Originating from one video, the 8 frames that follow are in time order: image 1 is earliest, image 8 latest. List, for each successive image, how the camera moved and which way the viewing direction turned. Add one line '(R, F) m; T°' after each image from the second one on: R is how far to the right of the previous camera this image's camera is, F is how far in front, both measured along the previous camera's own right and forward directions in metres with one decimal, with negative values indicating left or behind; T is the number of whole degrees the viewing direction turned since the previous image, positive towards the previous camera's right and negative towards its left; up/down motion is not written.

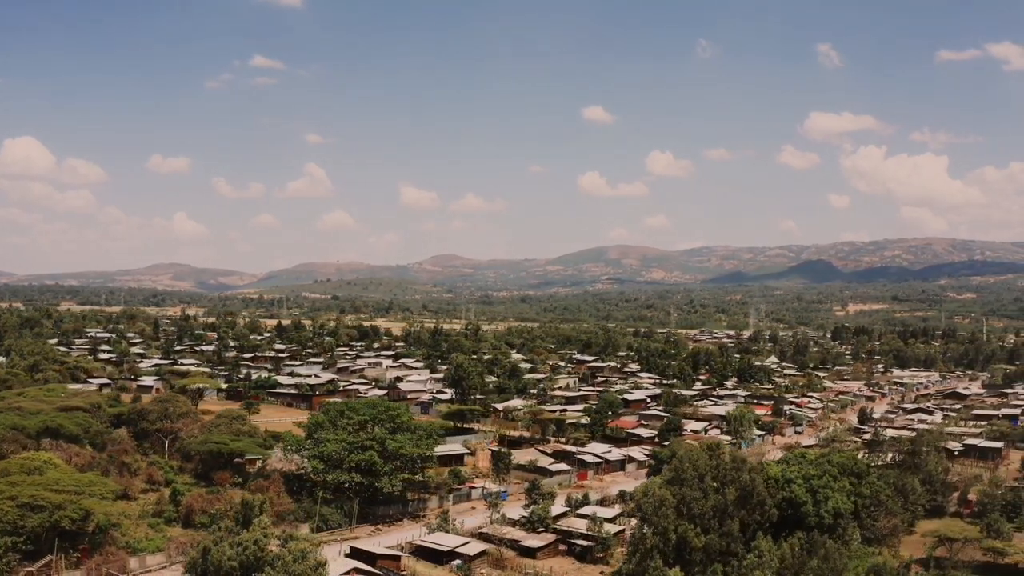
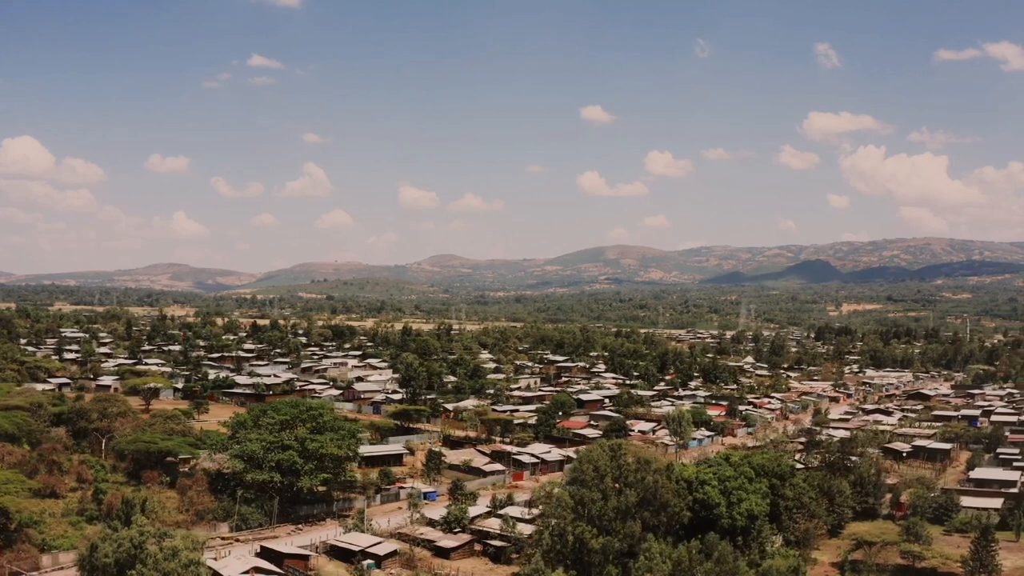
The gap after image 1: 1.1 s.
(+3.0, +0.3) m; 0°
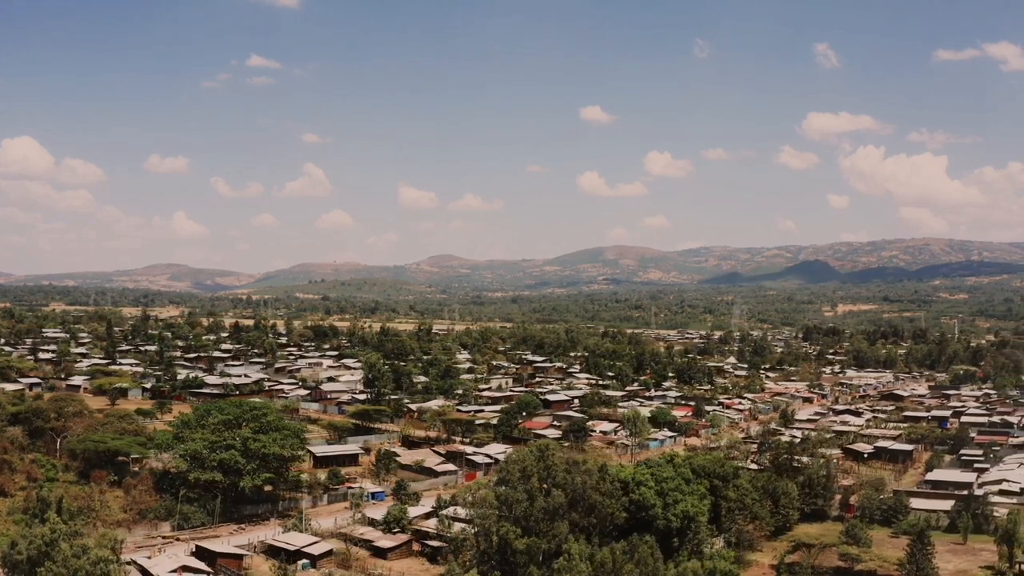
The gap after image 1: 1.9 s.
(+2.2, +0.2) m; 0°
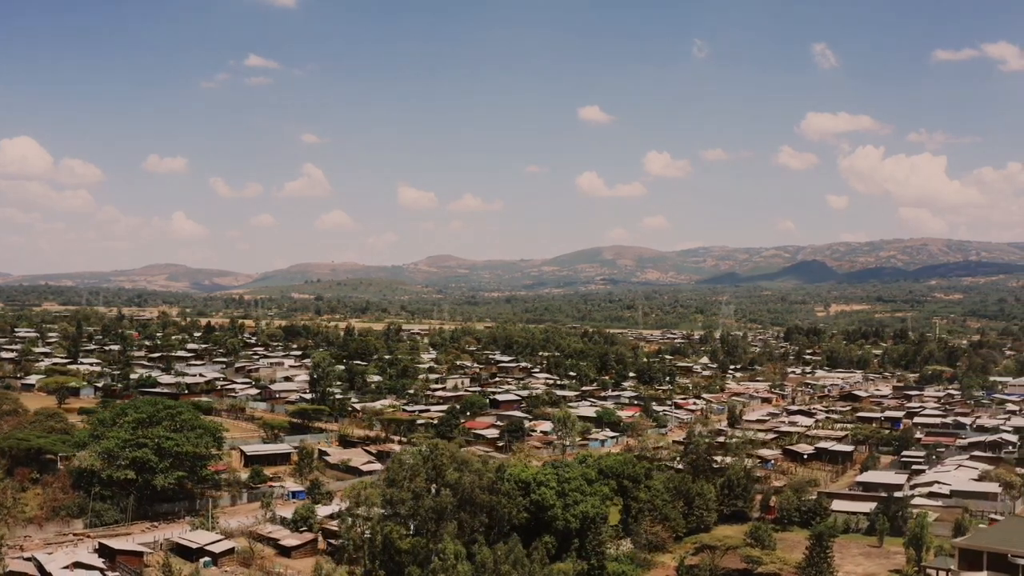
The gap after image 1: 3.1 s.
(+3.3, +0.2) m; 0°
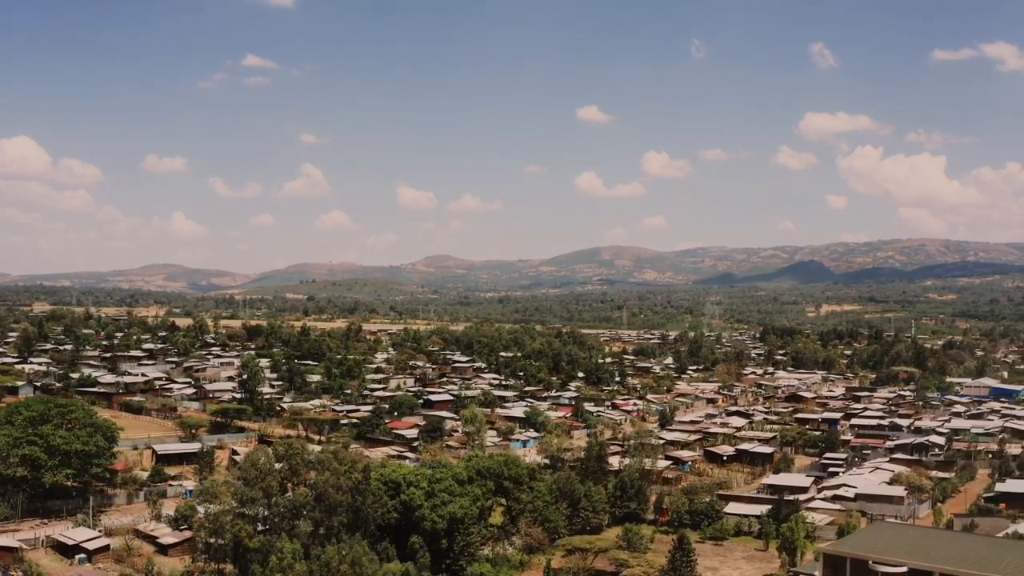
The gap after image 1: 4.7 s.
(+4.3, +0.3) m; 0°
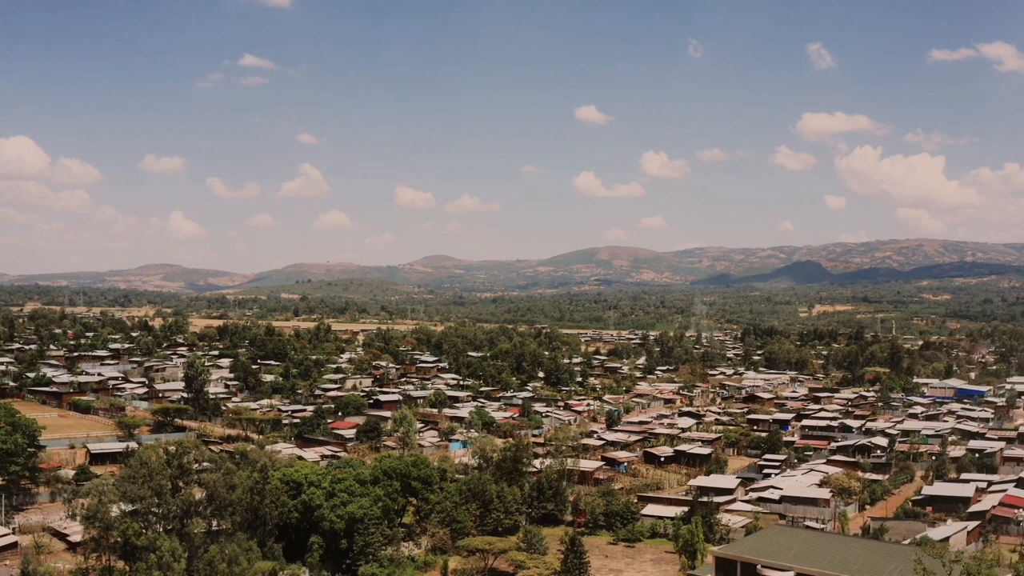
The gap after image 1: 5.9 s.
(+3.2, +0.1) m; 0°
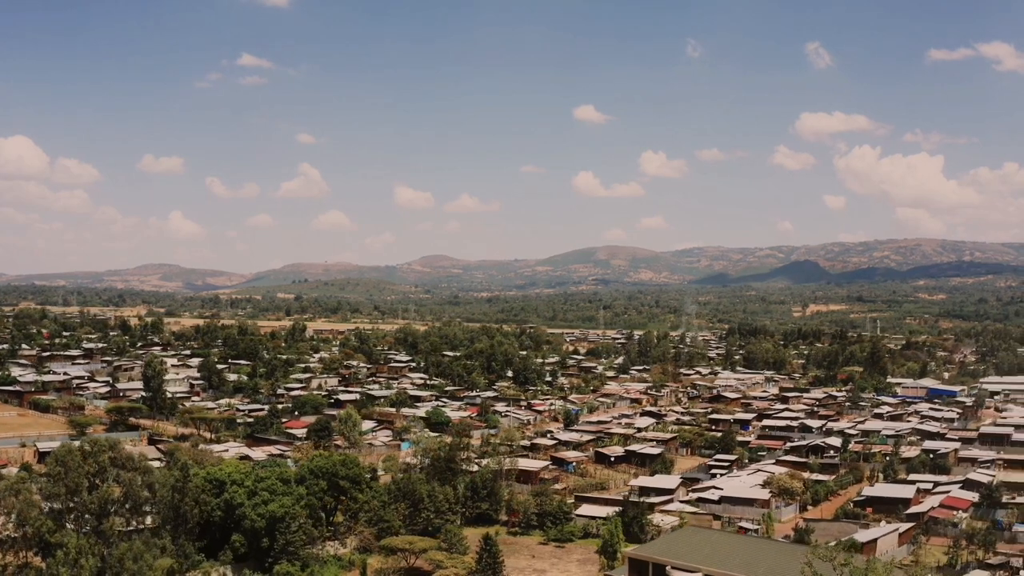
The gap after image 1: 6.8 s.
(+2.5, +0.1) m; 0°
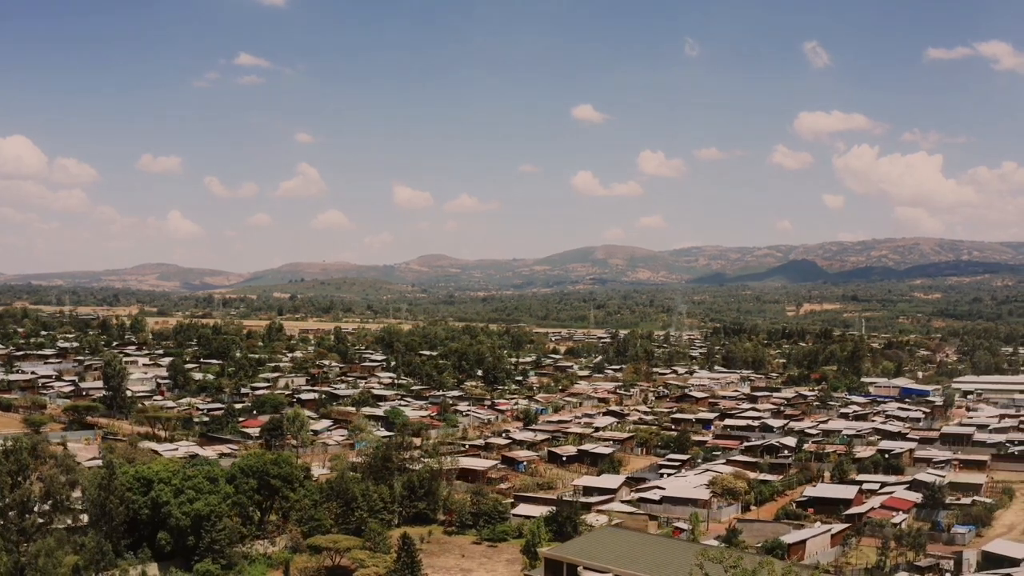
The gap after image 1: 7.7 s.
(+2.4, +0.1) m; 0°
